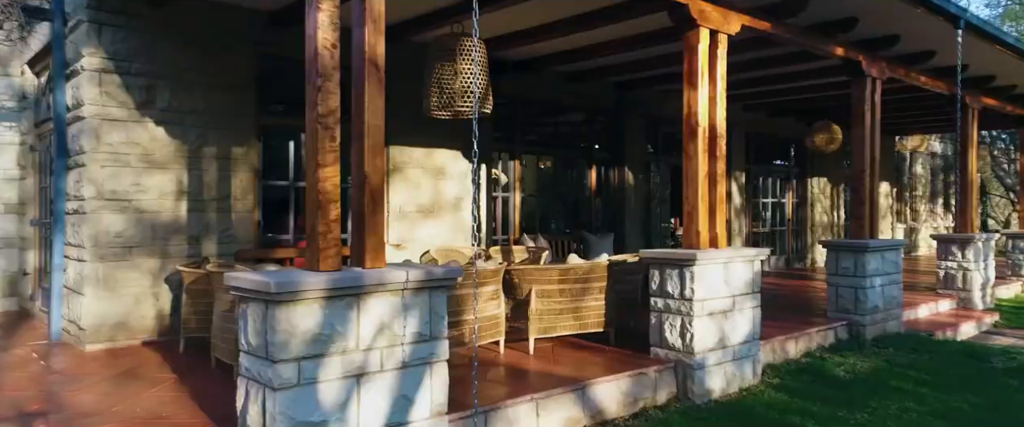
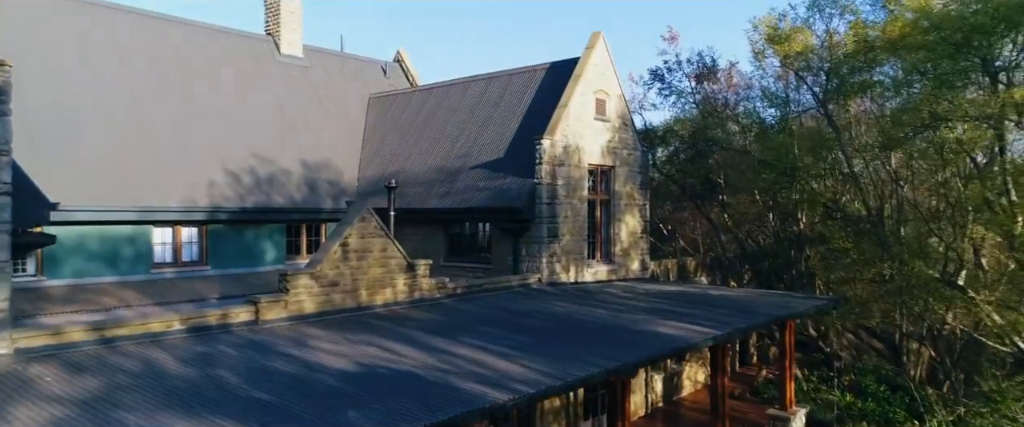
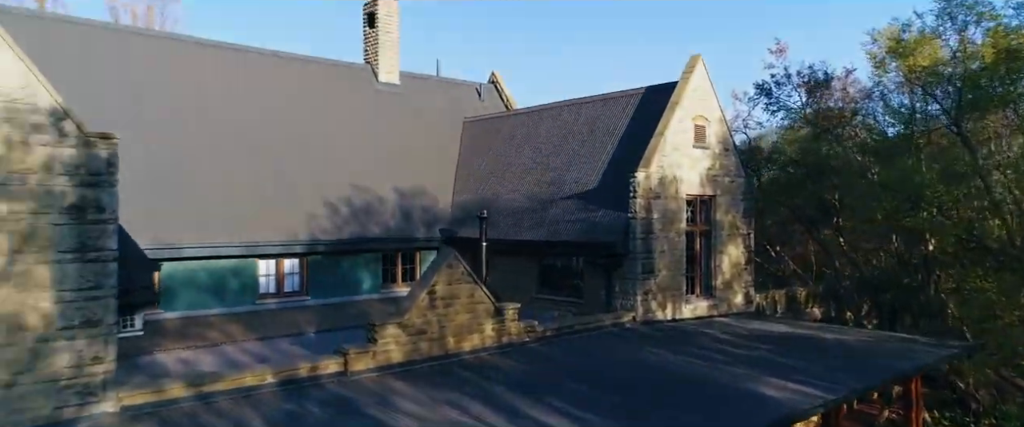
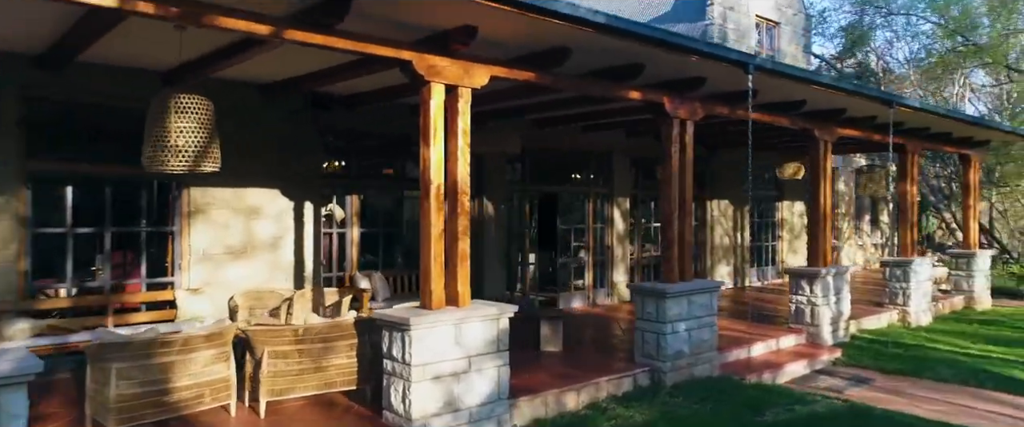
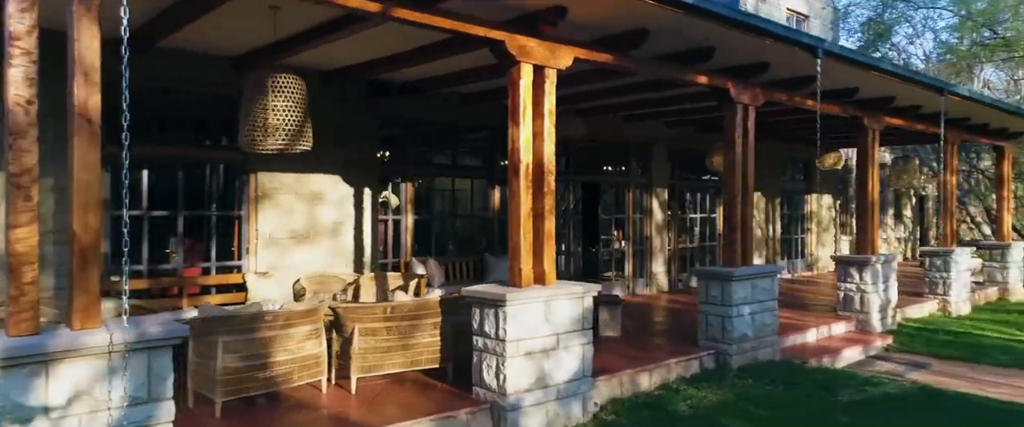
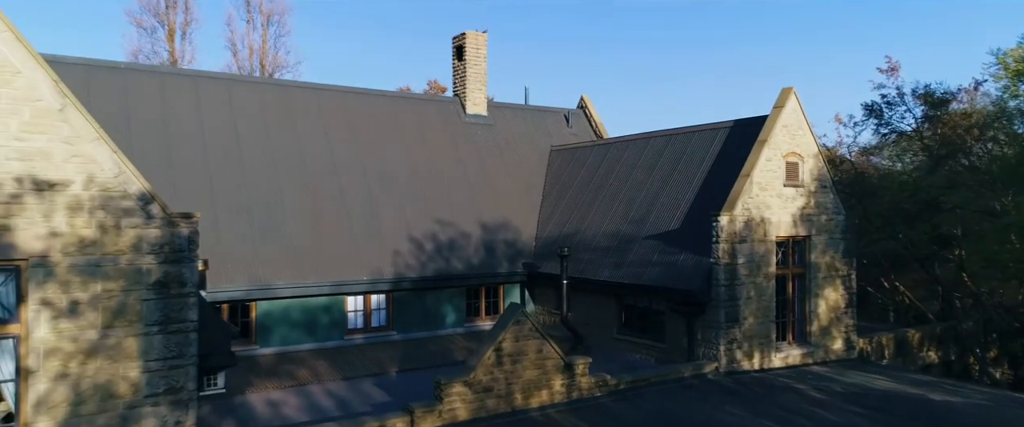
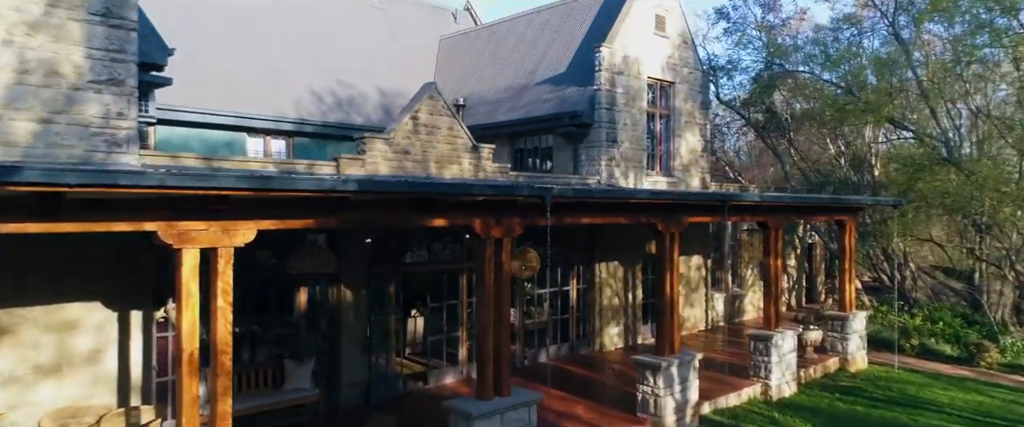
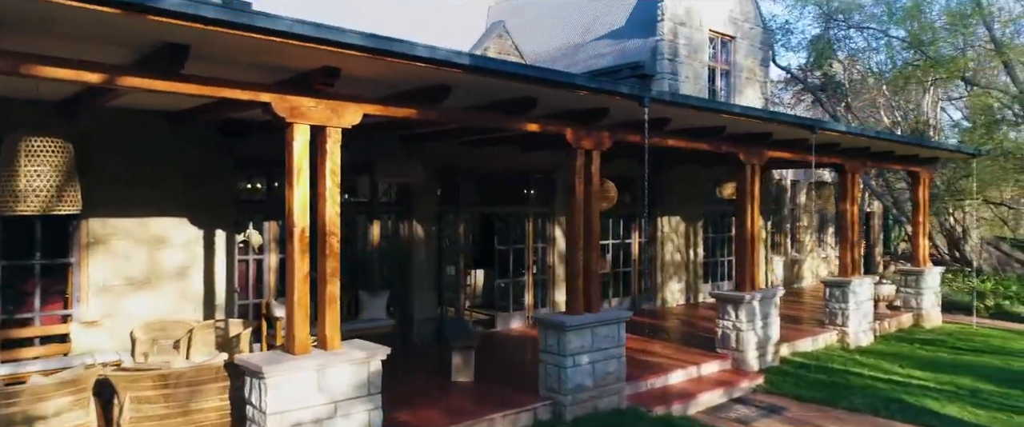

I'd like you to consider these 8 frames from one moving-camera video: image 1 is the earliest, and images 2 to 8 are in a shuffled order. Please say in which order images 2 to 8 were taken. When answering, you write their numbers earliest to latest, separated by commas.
5, 4, 8, 7, 2, 3, 6
